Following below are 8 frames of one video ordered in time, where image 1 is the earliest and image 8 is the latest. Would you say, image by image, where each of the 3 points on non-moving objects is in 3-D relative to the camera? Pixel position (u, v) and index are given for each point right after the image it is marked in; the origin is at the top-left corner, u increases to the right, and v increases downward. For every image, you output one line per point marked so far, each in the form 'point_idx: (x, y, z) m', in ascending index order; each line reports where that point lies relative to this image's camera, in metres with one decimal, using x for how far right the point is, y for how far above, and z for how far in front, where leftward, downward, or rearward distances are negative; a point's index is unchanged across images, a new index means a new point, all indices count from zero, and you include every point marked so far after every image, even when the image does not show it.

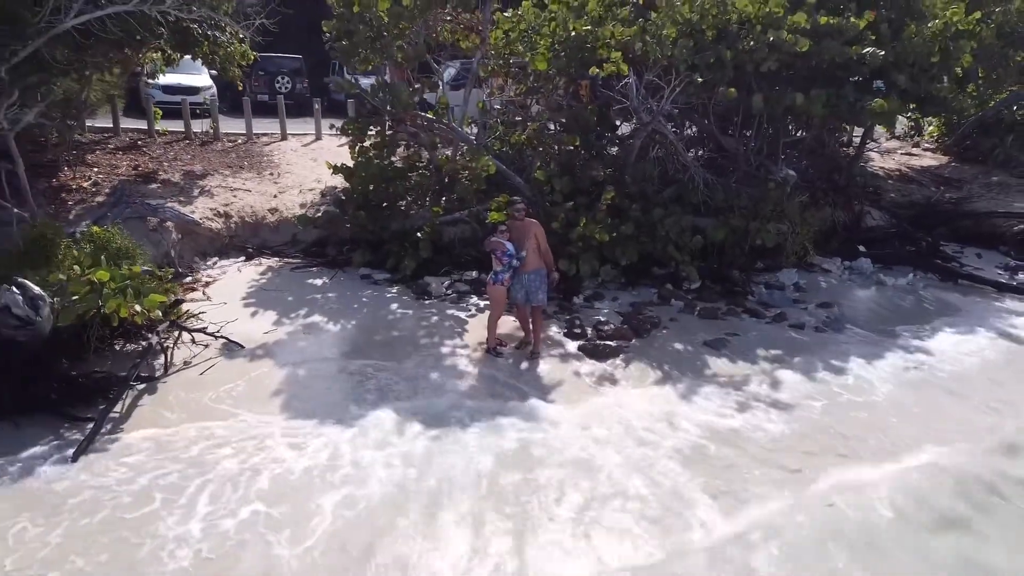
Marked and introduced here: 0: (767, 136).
0: (+3.2, +1.9, +10.6) m
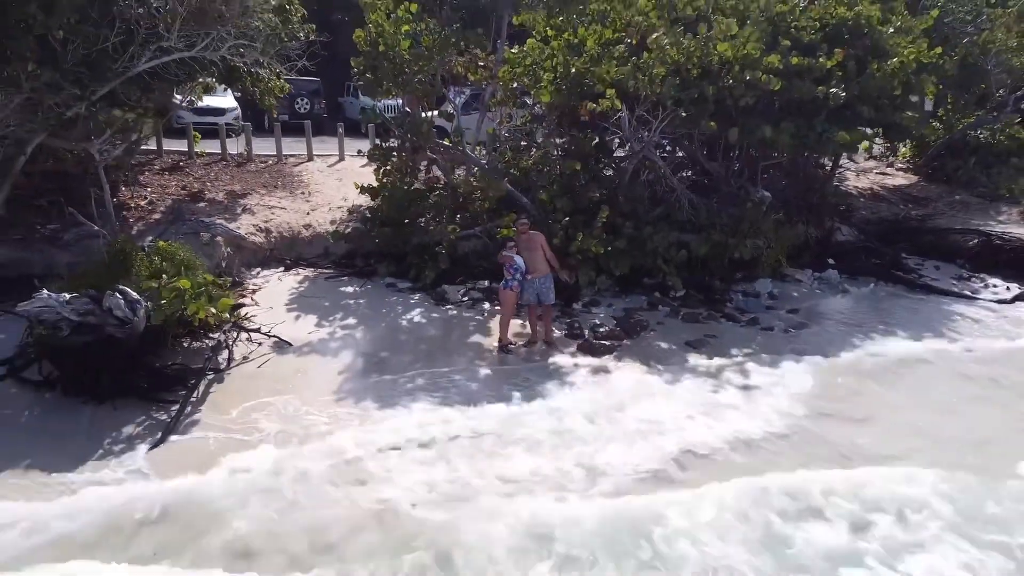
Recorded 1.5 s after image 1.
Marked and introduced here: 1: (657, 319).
0: (+3.3, +1.8, +11.9) m
1: (+1.7, -0.4, +9.8) m
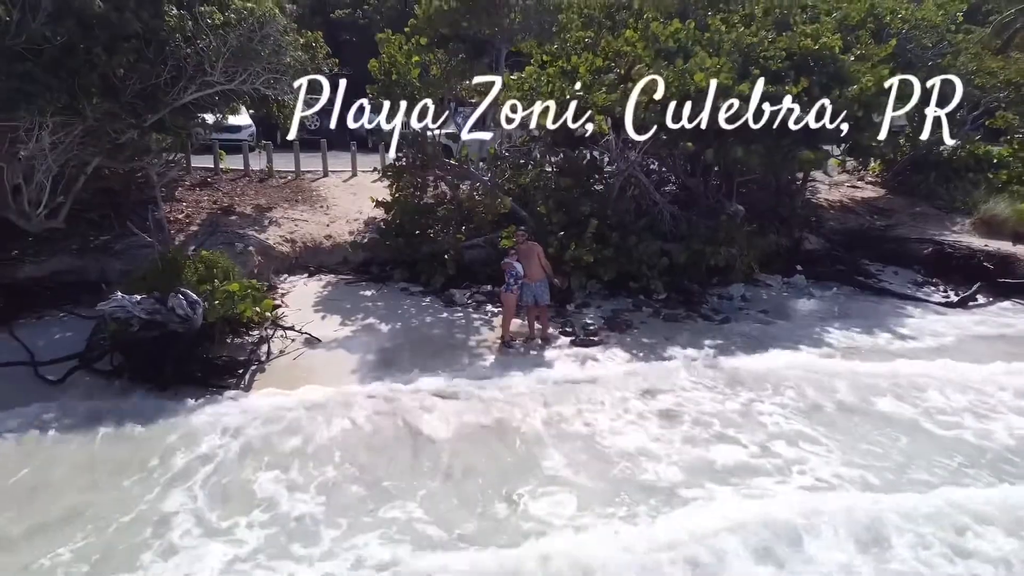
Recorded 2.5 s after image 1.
0: (+3.3, +1.7, +13.2) m
1: (+1.7, -0.4, +11.1) m
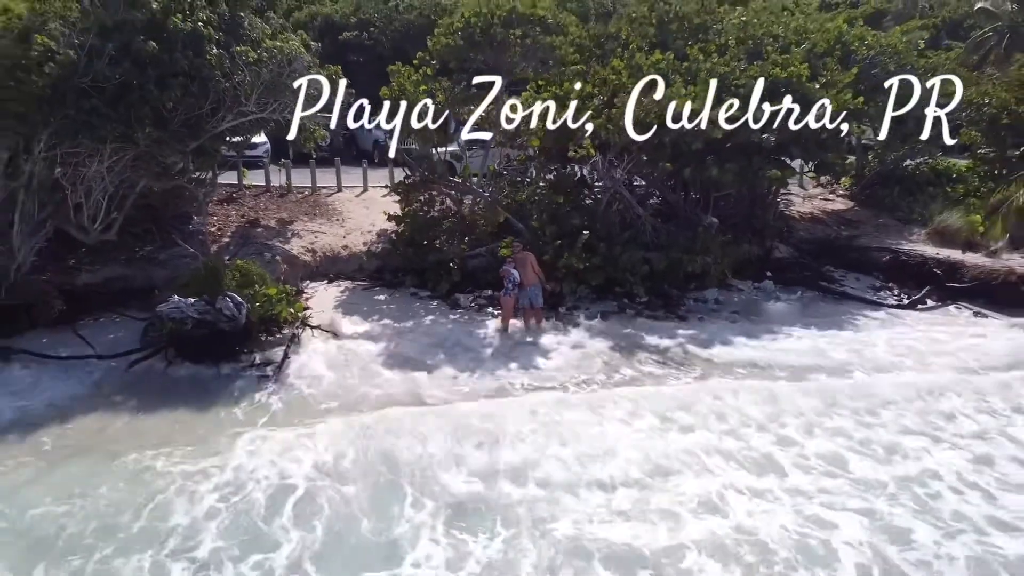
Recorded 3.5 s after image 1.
0: (+3.2, +1.6, +14.6) m
1: (+1.7, -0.5, +12.5) m
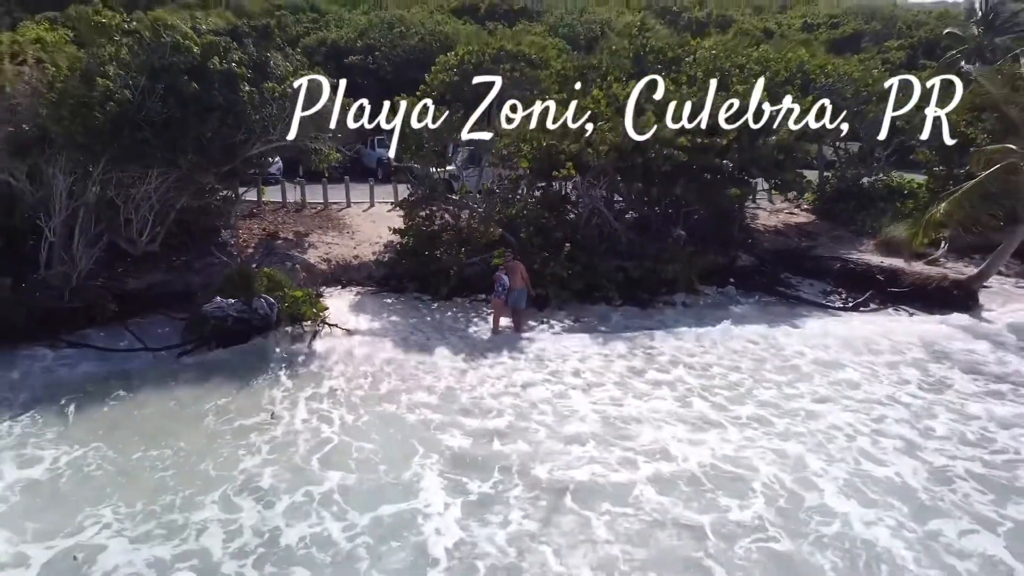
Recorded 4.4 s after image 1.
0: (+3.1, +1.5, +16.4) m
1: (+1.5, -0.5, +14.3) m
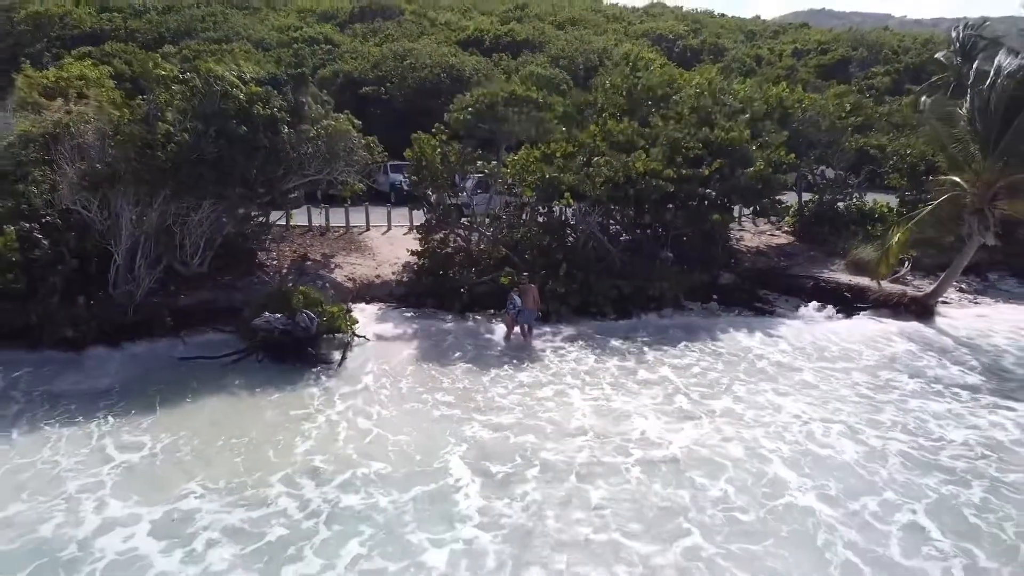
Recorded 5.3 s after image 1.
0: (+3.2, +1.2, +18.3) m
1: (+1.6, -0.8, +16.1) m
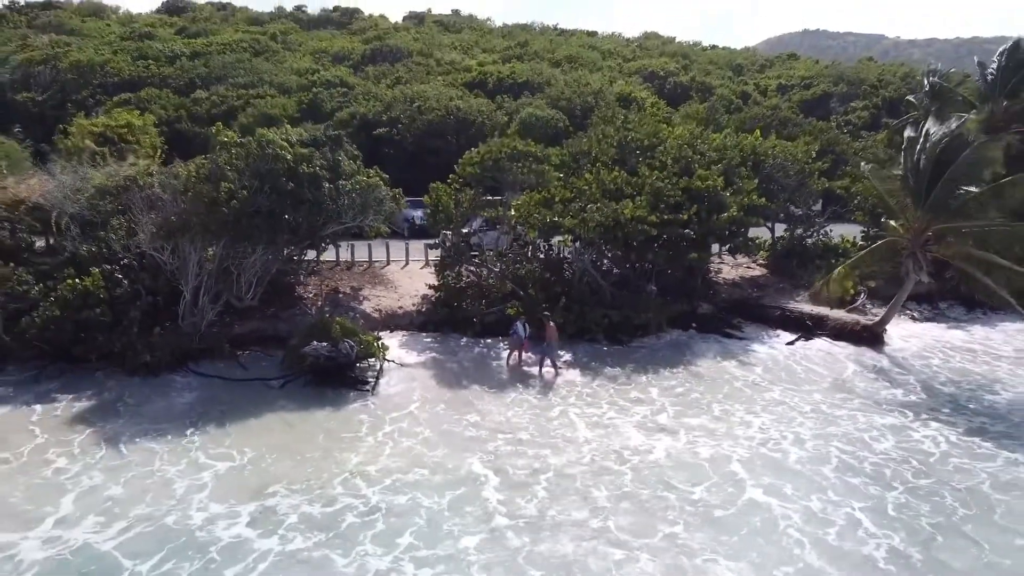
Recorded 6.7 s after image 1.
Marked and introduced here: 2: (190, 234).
0: (+3.3, +0.5, +20.9) m
1: (+1.7, -1.5, +18.7) m
2: (-6.3, +1.1, +16.4) m
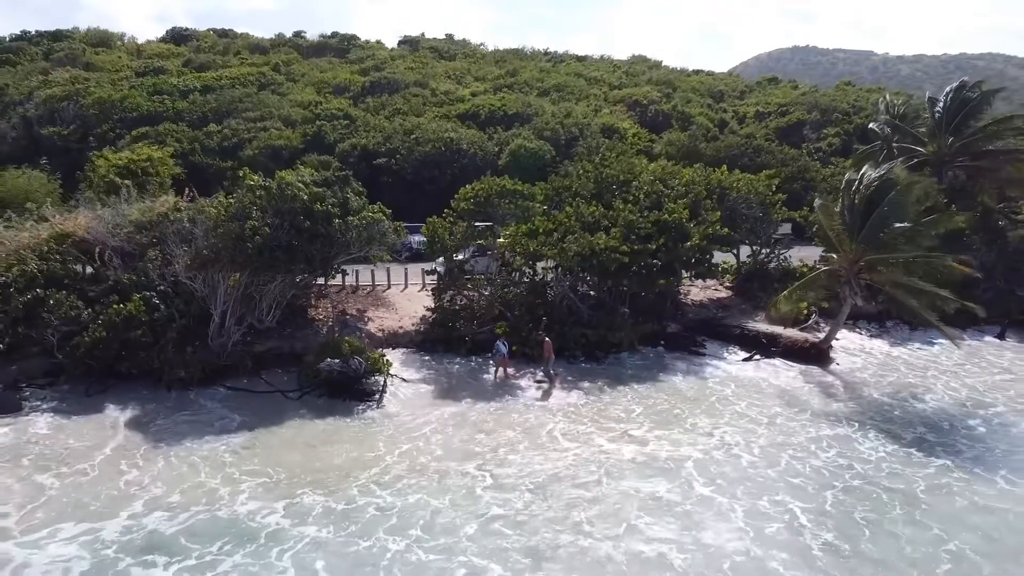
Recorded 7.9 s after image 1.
0: (+3.0, -0.1, +23.4) m
1: (+1.4, -2.1, +21.1) m
2: (-6.5, +0.5, +18.8) m
